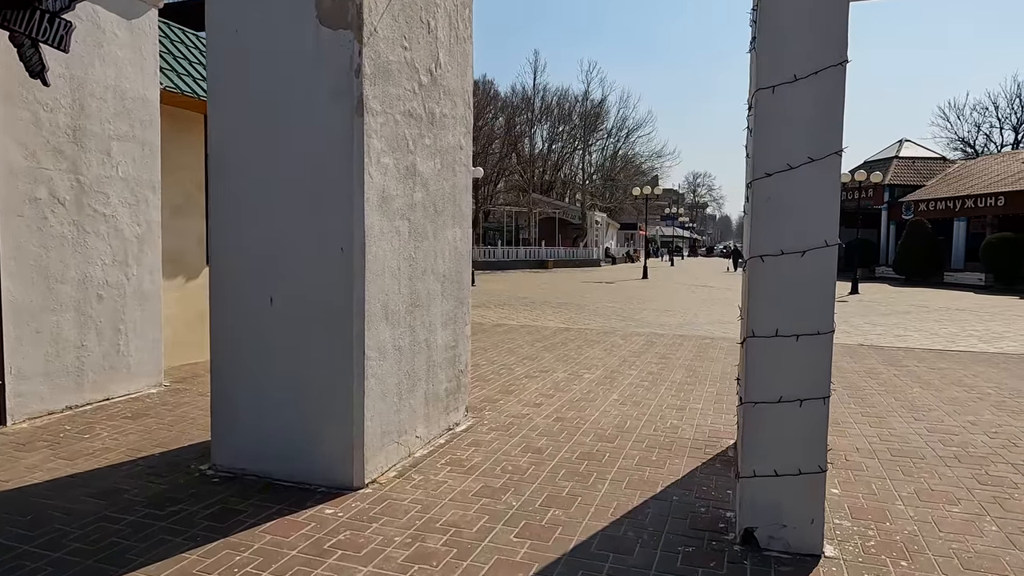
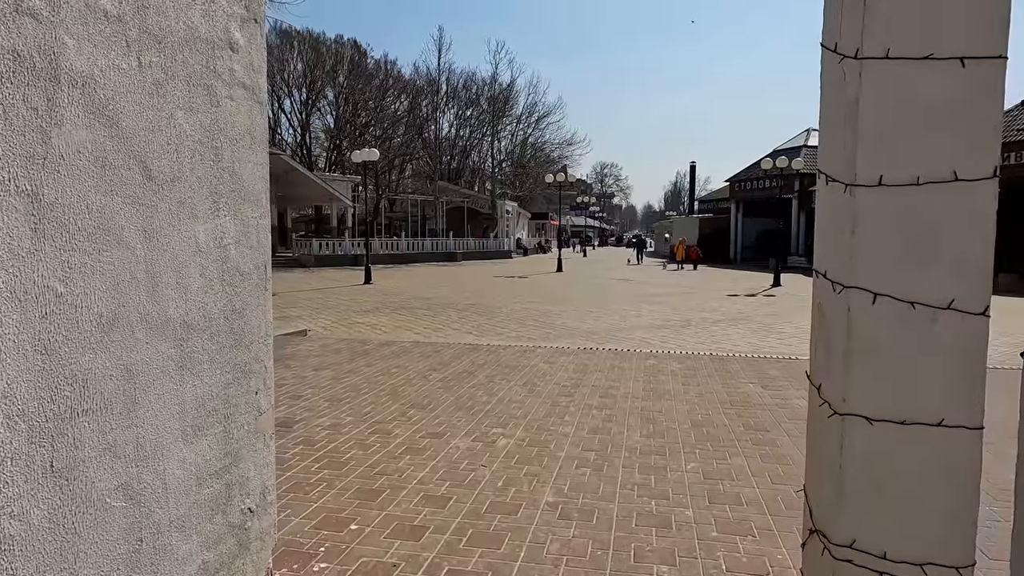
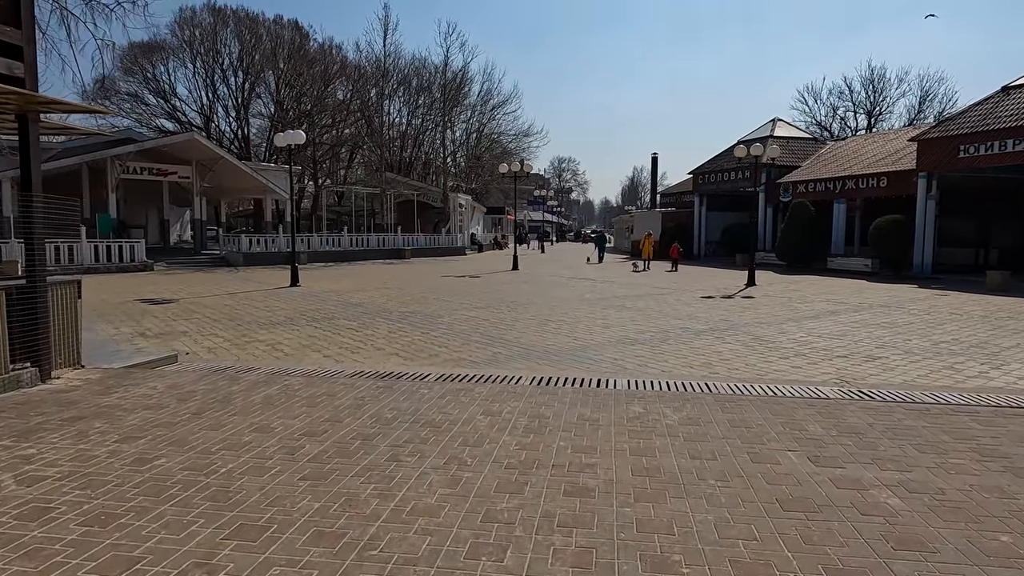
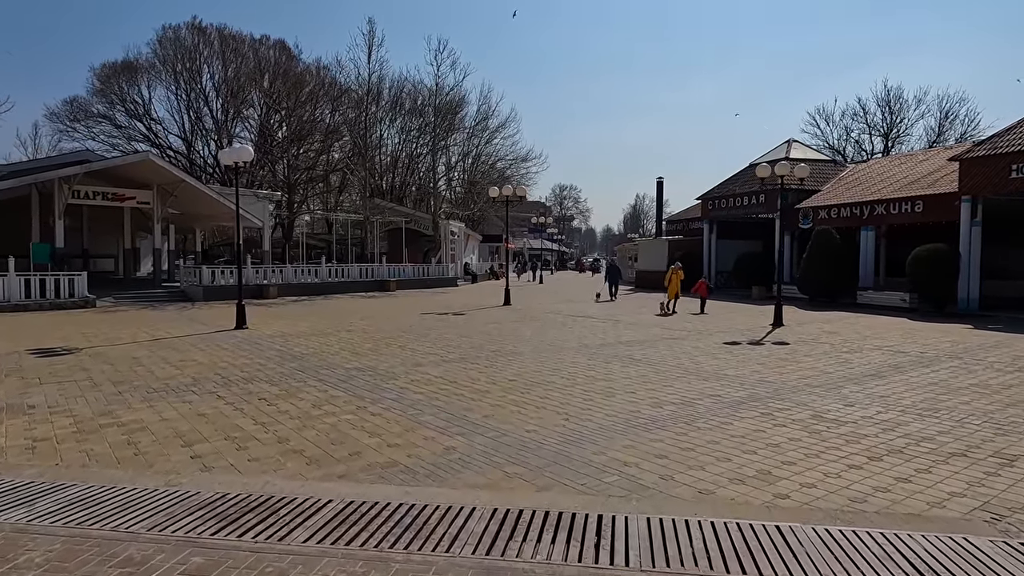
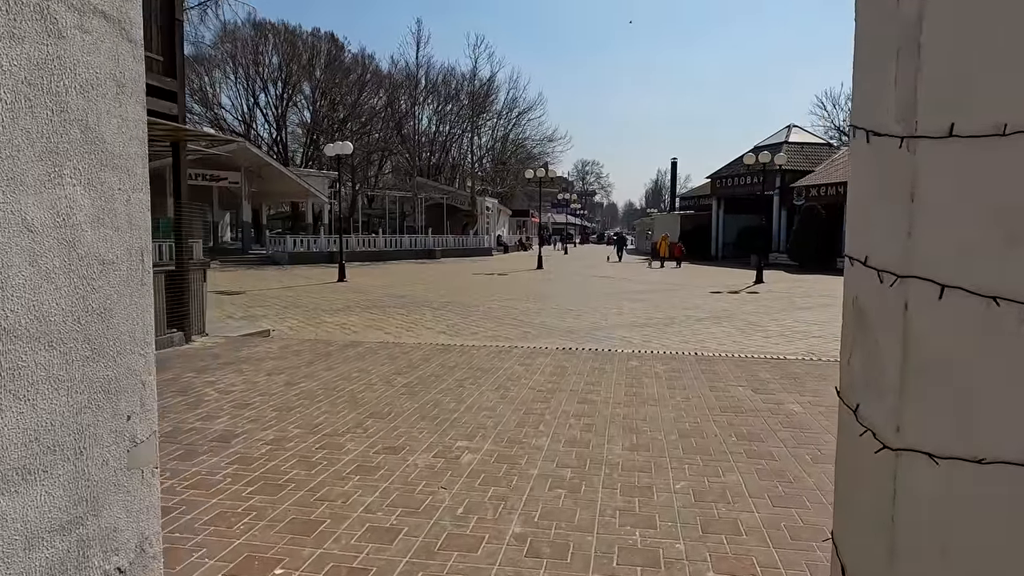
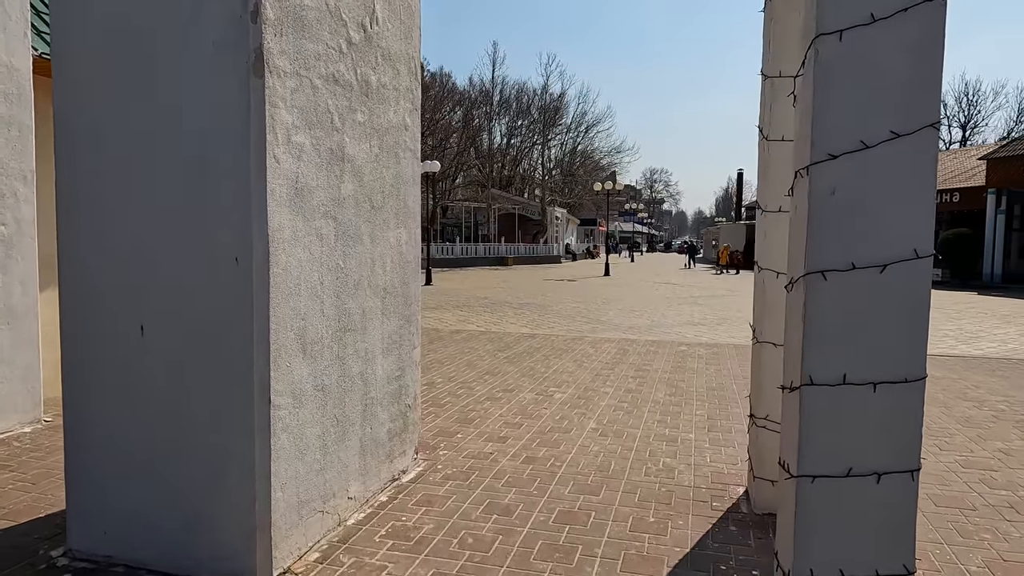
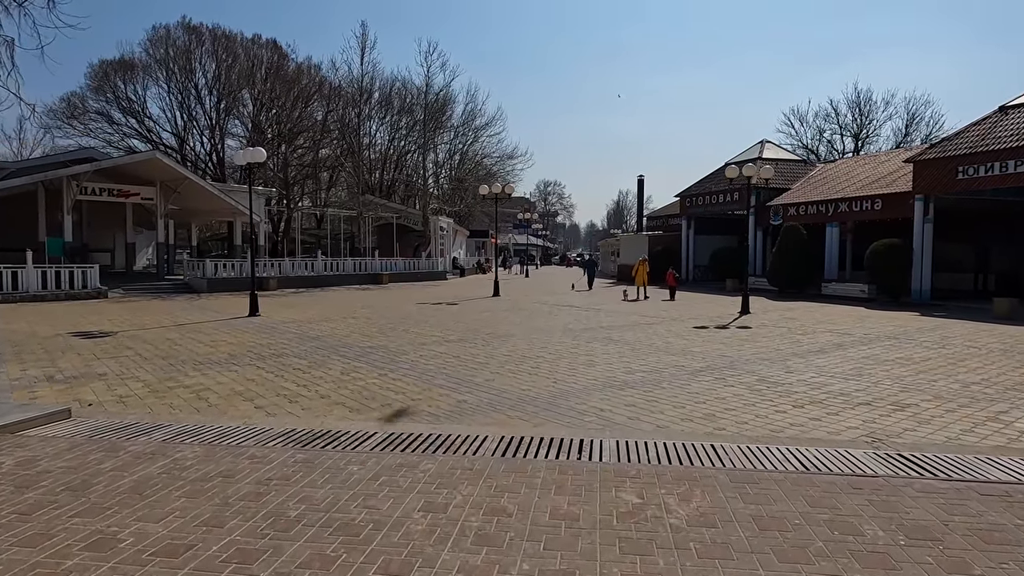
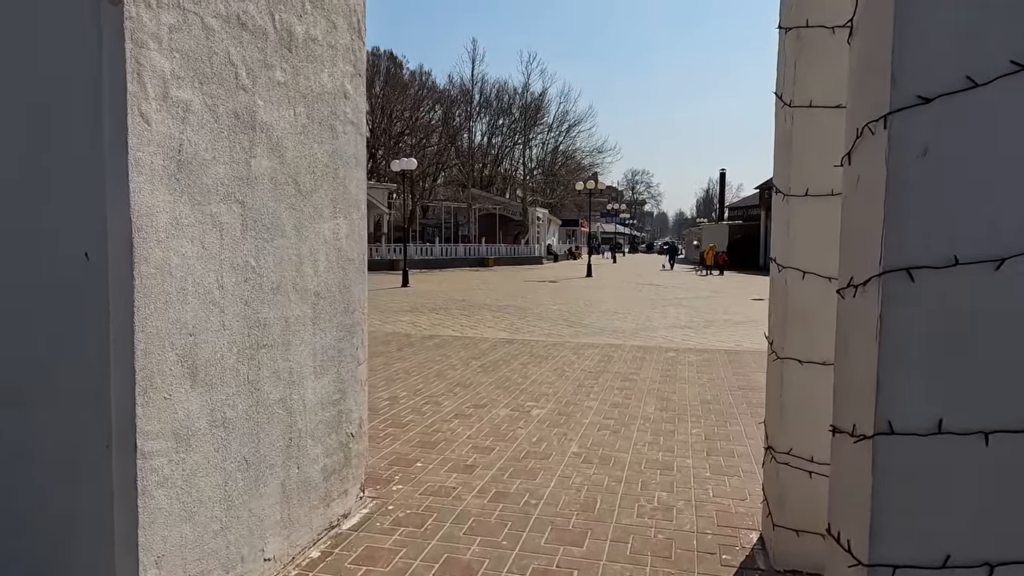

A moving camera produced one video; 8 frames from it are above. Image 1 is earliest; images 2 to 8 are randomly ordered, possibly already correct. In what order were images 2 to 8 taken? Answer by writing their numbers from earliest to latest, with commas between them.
6, 8, 2, 5, 3, 7, 4
